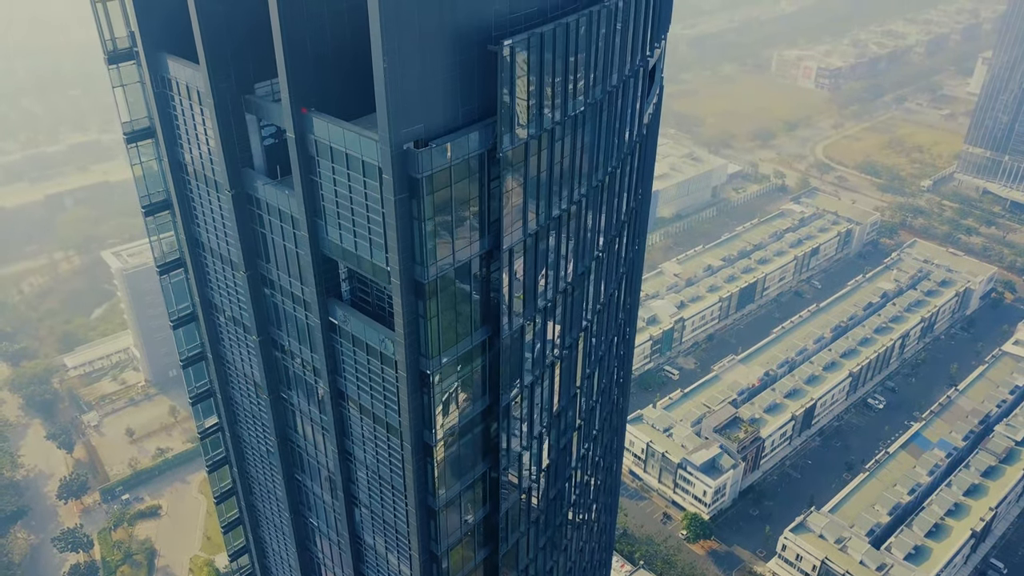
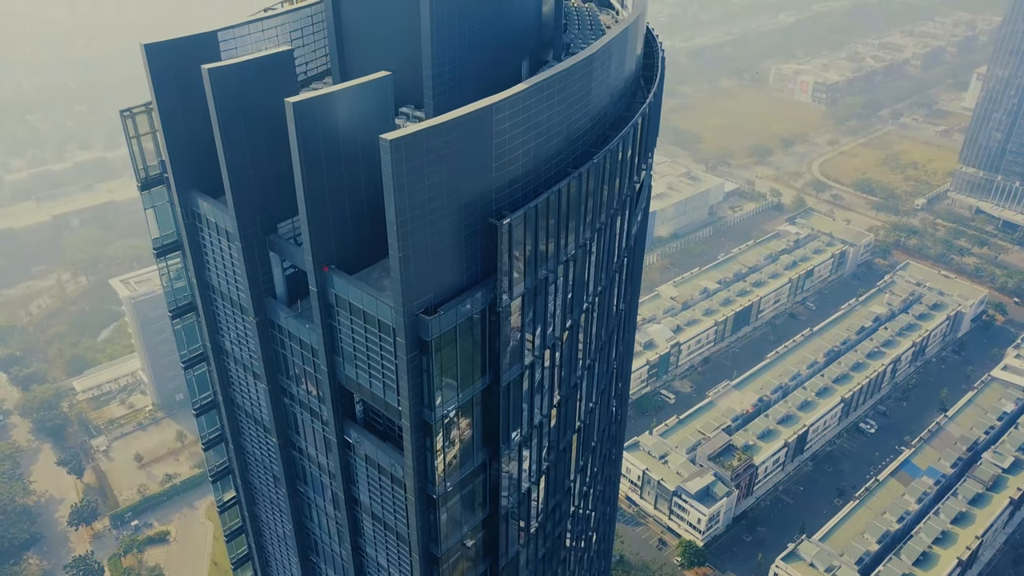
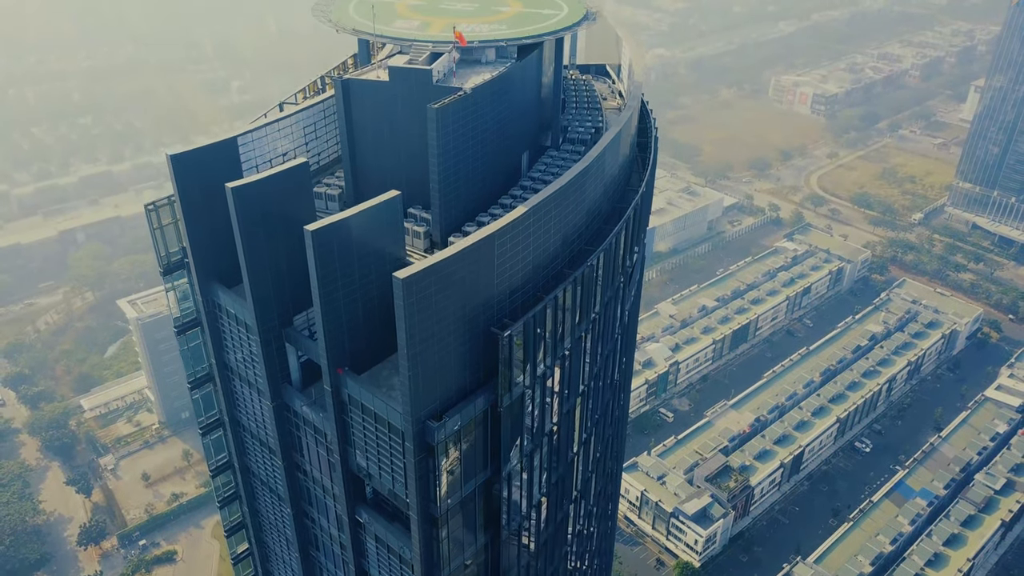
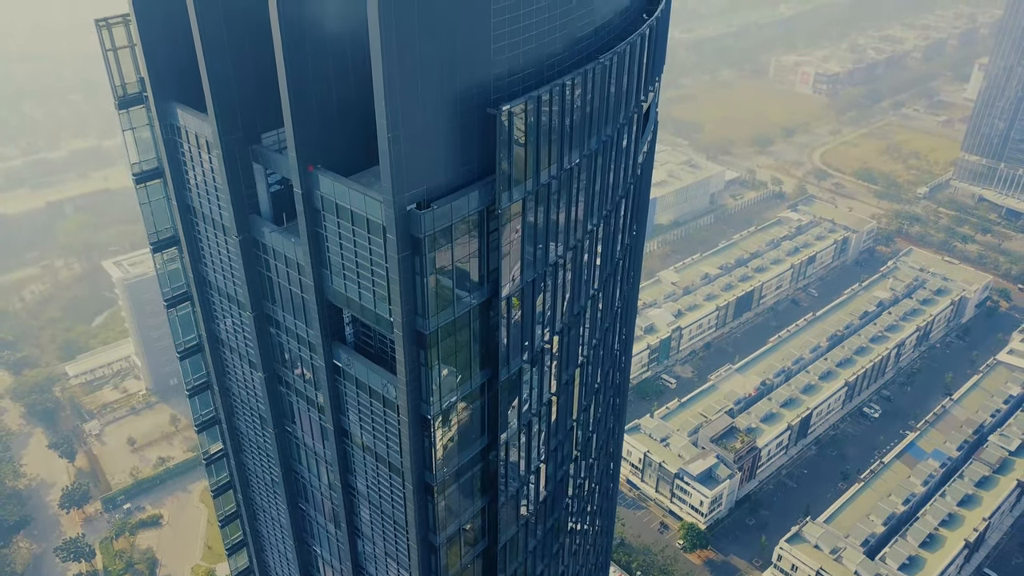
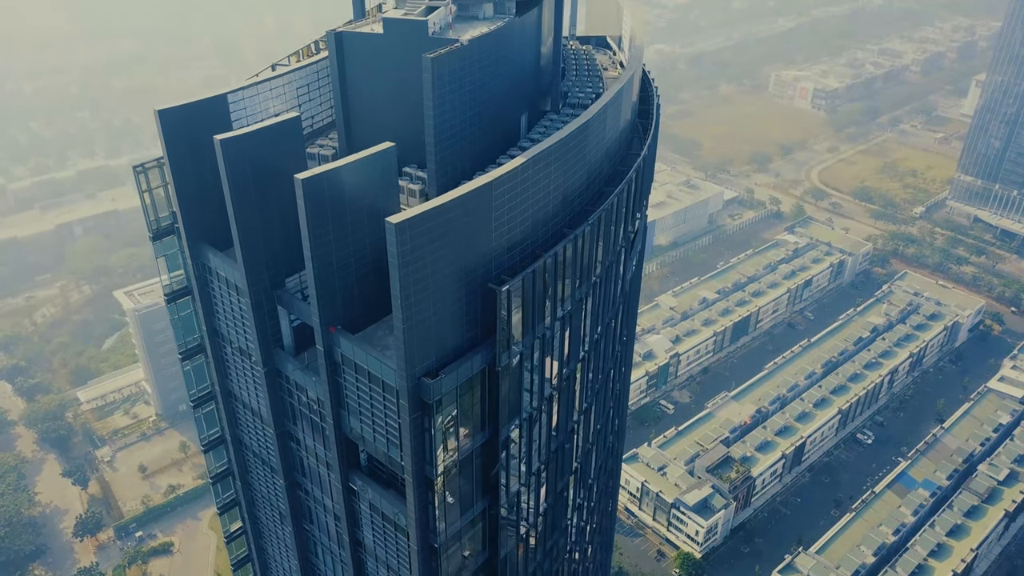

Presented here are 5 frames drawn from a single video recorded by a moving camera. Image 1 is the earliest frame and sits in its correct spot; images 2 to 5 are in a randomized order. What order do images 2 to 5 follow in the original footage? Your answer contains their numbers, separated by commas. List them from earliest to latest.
4, 2, 5, 3
